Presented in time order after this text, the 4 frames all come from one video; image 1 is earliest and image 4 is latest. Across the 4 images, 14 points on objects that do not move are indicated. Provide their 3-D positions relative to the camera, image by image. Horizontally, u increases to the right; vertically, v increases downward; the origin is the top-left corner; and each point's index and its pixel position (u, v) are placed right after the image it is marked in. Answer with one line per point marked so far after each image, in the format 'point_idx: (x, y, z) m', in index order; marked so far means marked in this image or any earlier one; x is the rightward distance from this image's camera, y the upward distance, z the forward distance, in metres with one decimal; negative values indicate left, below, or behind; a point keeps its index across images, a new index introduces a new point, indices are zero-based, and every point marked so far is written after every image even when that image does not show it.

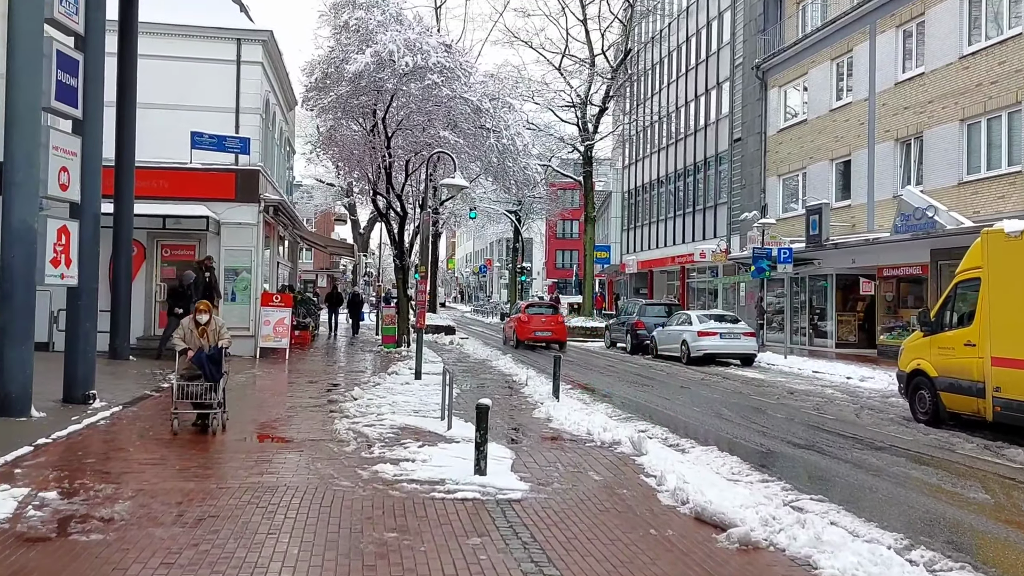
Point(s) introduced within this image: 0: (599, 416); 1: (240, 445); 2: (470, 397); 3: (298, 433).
0: (+1.0, -1.5, +11.5) m
1: (-2.4, -1.4, +8.9) m
2: (-0.5, -1.4, +13.0) m
3: (-2.1, -1.4, +9.7) m
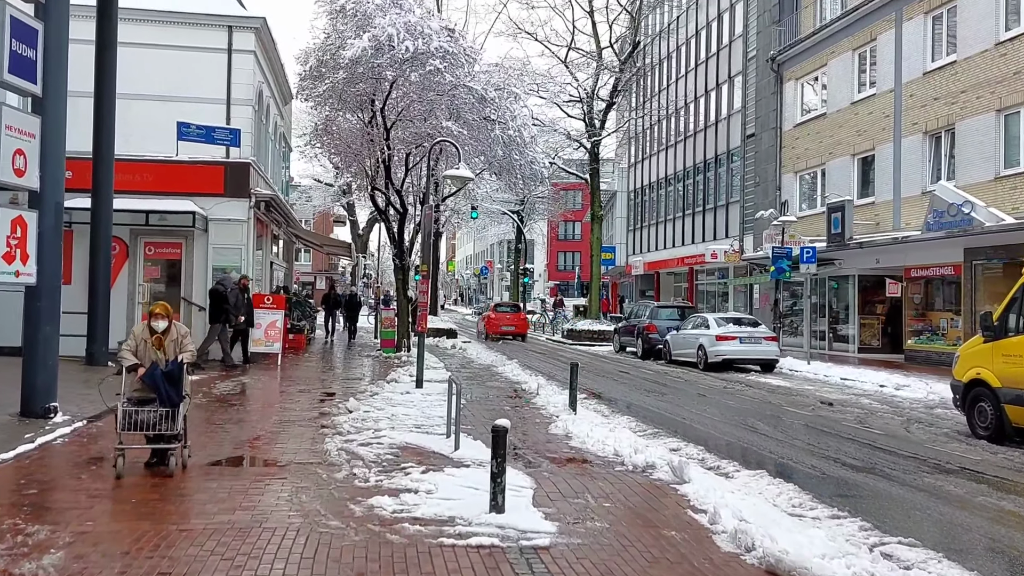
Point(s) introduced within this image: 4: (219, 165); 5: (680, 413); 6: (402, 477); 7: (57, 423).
0: (+1.1, -1.5, +10.2) m
1: (-2.3, -1.4, +7.6) m
2: (-0.4, -1.4, +11.7) m
3: (-1.9, -1.4, +8.4) m
4: (-5.7, +2.4, +19.3) m
5: (+2.3, -1.7, +13.9) m
6: (-0.8, -1.4, +7.4) m
7: (-4.6, -1.4, +10.1) m
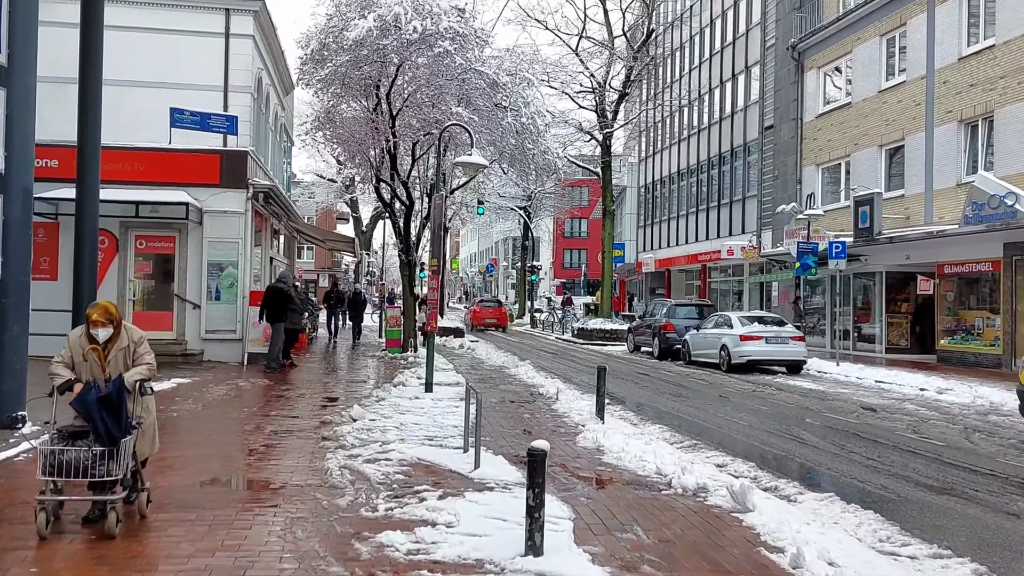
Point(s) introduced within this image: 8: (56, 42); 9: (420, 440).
0: (+1.4, -1.4, +9.1) m
1: (-2.1, -1.3, +6.5) m
2: (-0.2, -1.4, +10.5) m
3: (-1.7, -1.4, +7.3) m
4: (-5.4, +2.4, +18.2) m
5: (+2.6, -1.7, +12.7) m
6: (-0.6, -1.4, +6.3) m
7: (-4.3, -1.3, +9.0) m
8: (-8.5, +4.5, +18.6) m
9: (-0.8, -1.4, +9.0) m
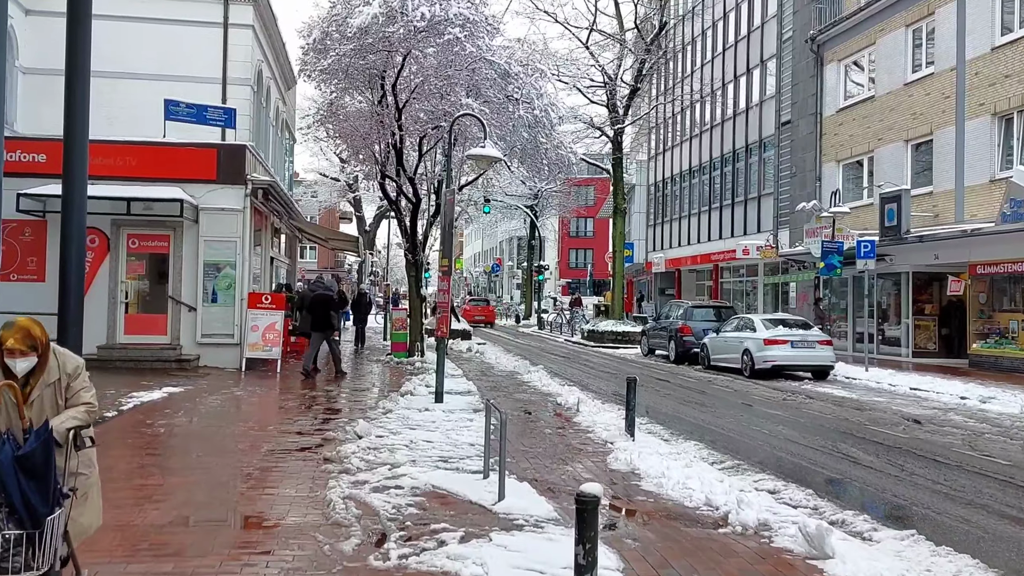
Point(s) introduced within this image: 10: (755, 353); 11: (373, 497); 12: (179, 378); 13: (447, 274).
0: (+1.6, -1.5, +8.1) m
1: (-1.9, -1.4, +5.5) m
2: (0.0, -1.4, +9.6) m
3: (-1.5, -1.4, +6.4) m
4: (-5.2, +2.4, +17.2) m
5: (+2.8, -1.7, +11.8) m
6: (-0.4, -1.4, +5.3) m
7: (-4.1, -1.3, +8.0) m
8: (-8.2, +4.5, +17.7) m
9: (-0.6, -1.4, +8.0) m
10: (+4.6, -1.2, +19.0) m
11: (-0.9, -1.4, +6.7) m
12: (-4.9, -1.3, +14.9) m
13: (-0.8, +0.2, +13.3) m
